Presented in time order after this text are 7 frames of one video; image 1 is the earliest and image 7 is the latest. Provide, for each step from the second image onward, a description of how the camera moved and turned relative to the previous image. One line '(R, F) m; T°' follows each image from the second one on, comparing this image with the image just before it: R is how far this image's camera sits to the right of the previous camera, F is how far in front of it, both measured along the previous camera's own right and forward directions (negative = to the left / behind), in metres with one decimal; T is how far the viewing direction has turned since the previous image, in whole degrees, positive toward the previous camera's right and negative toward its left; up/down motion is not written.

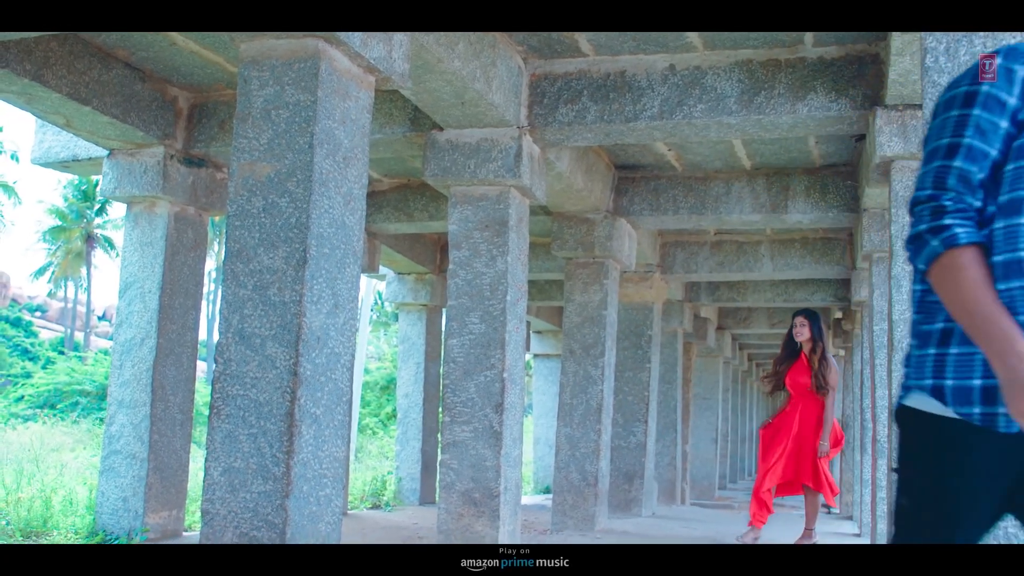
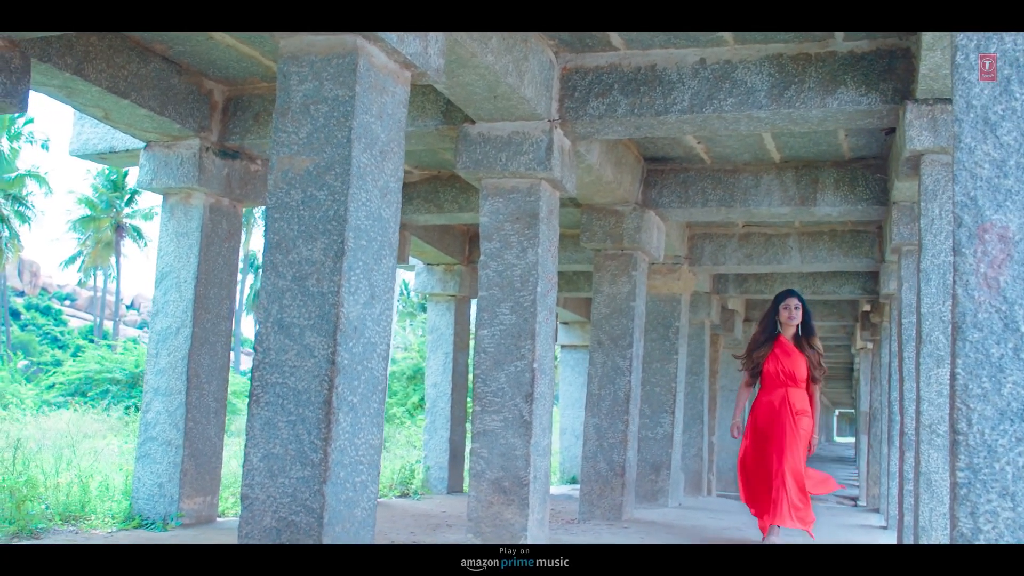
(0.0, -0.1) m; -1°
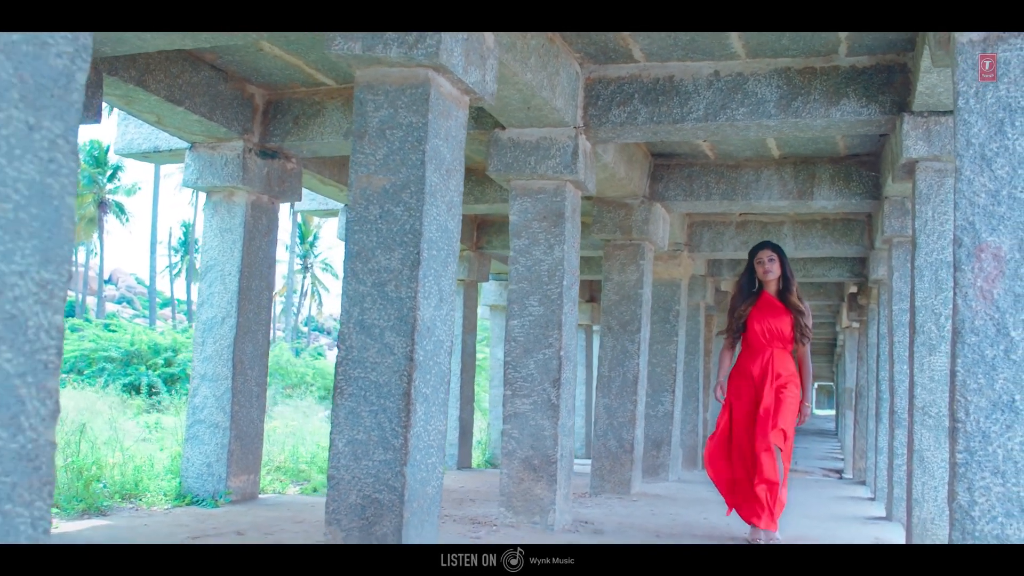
(-0.3, -0.5) m; +1°
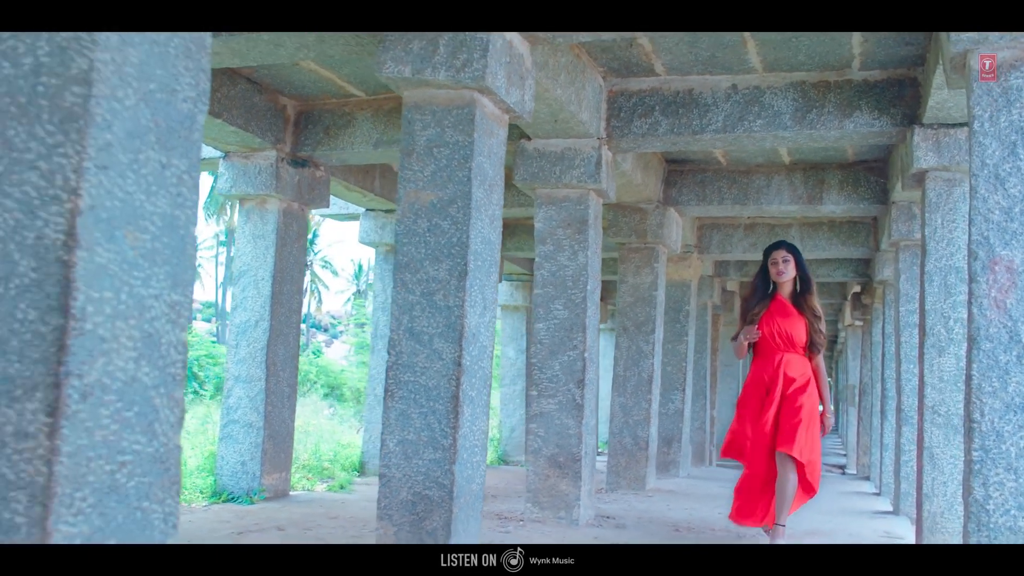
(-0.2, -0.3) m; 0°
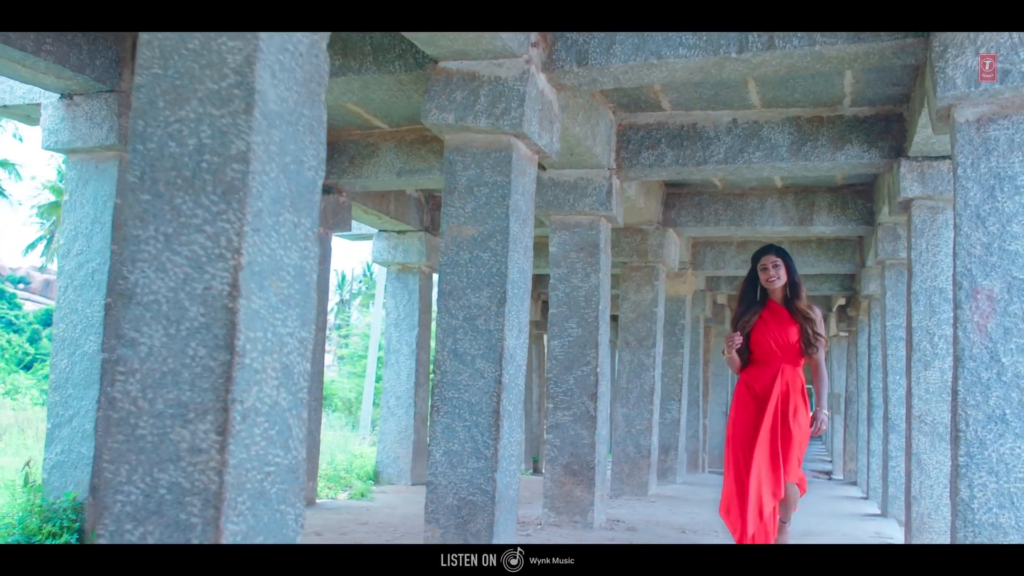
(-0.3, -0.5) m; +1°
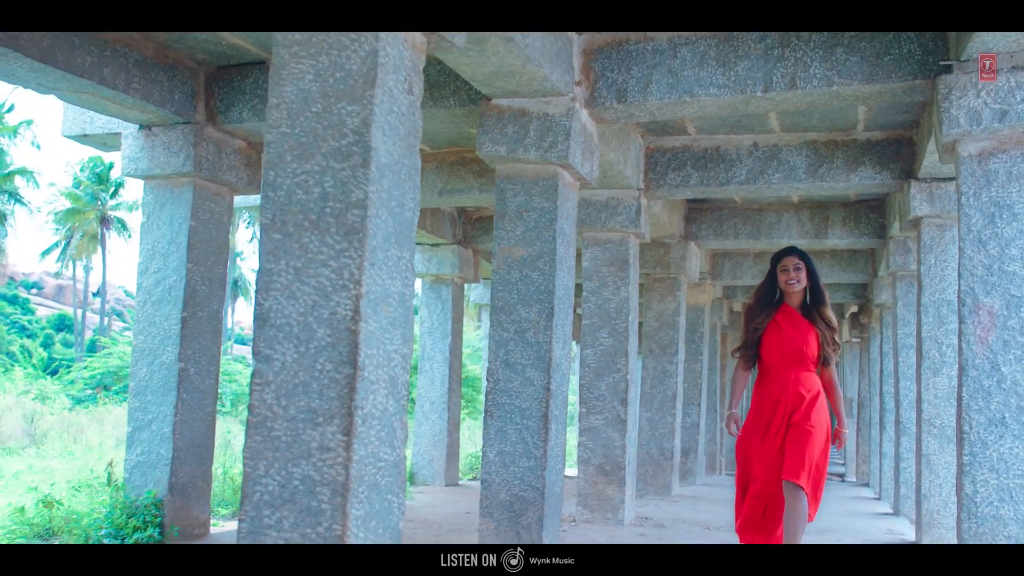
(-0.2, -0.6) m; 0°
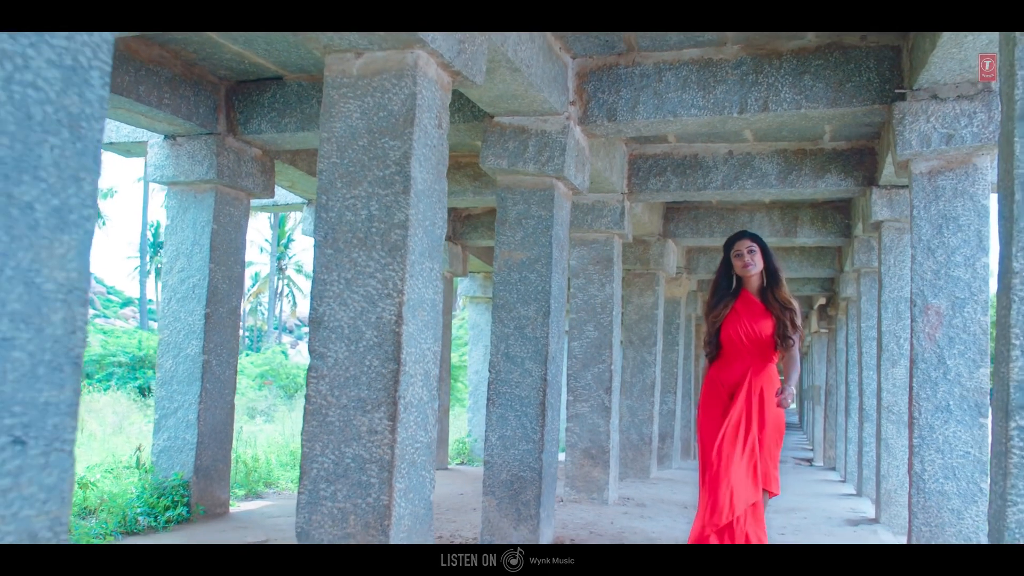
(-0.2, -0.6) m; +1°
